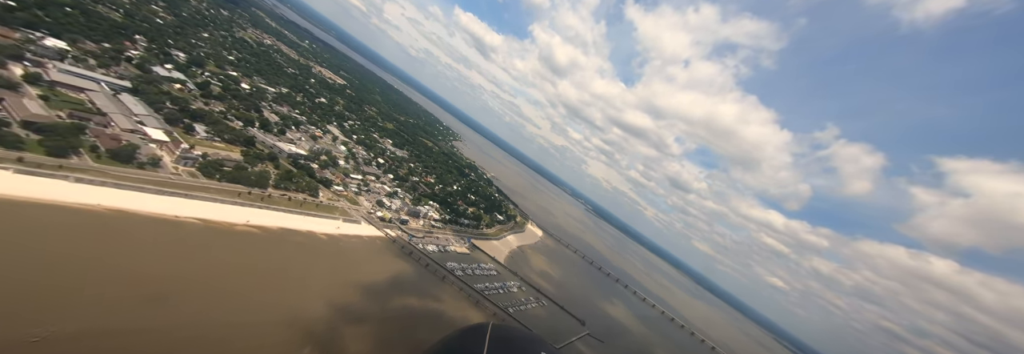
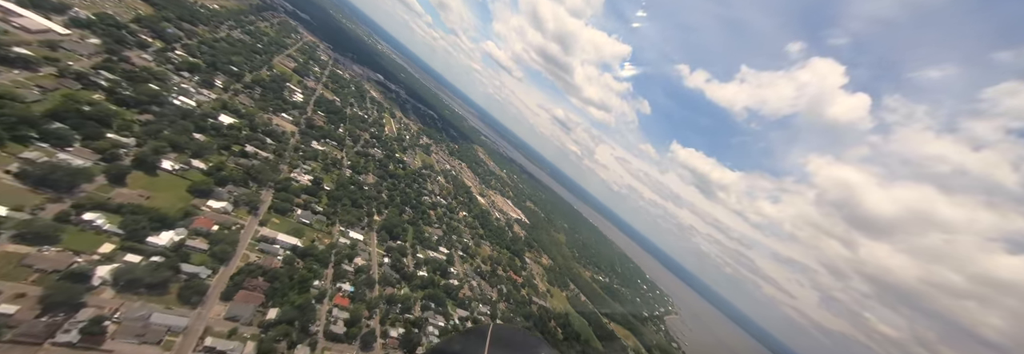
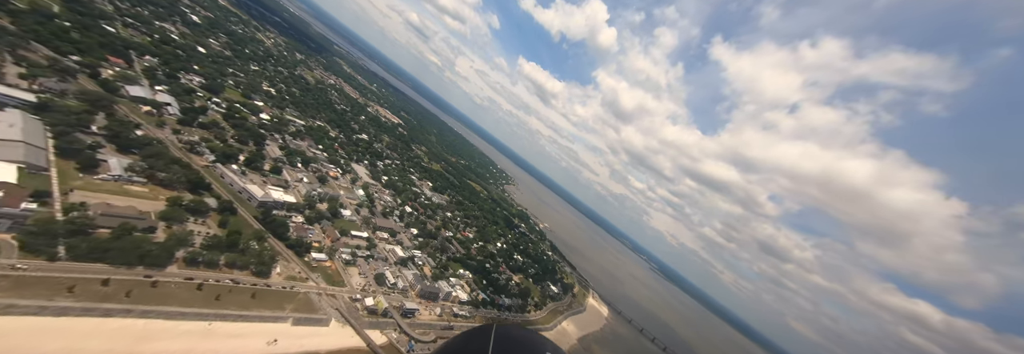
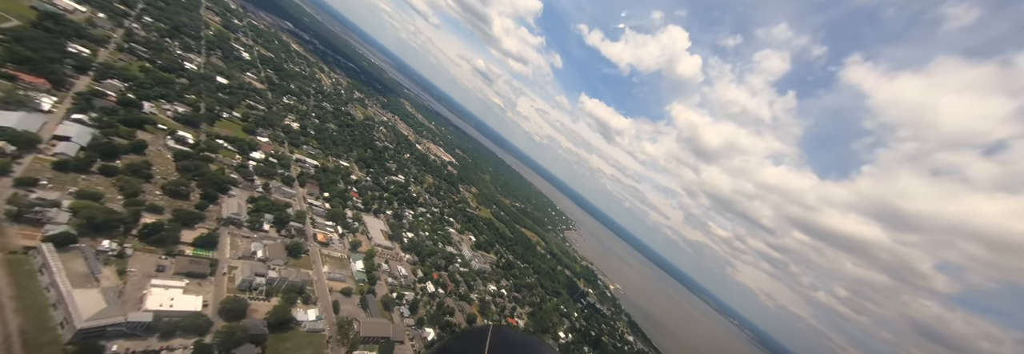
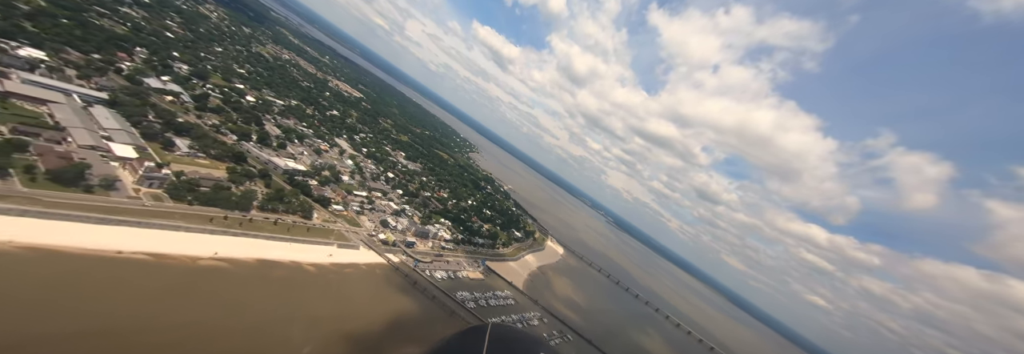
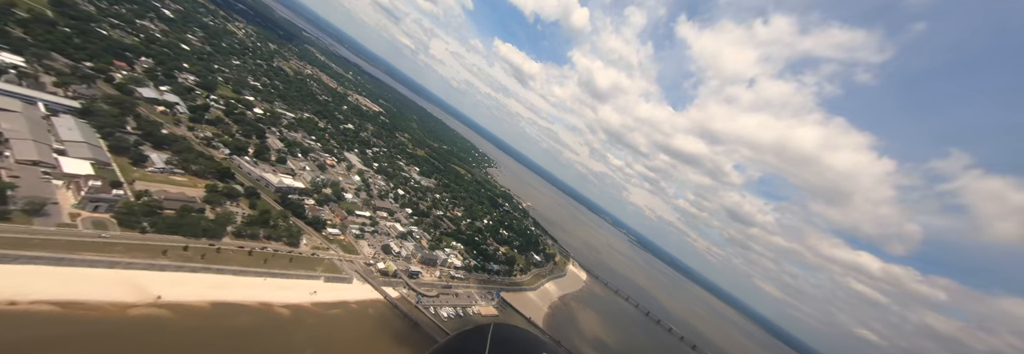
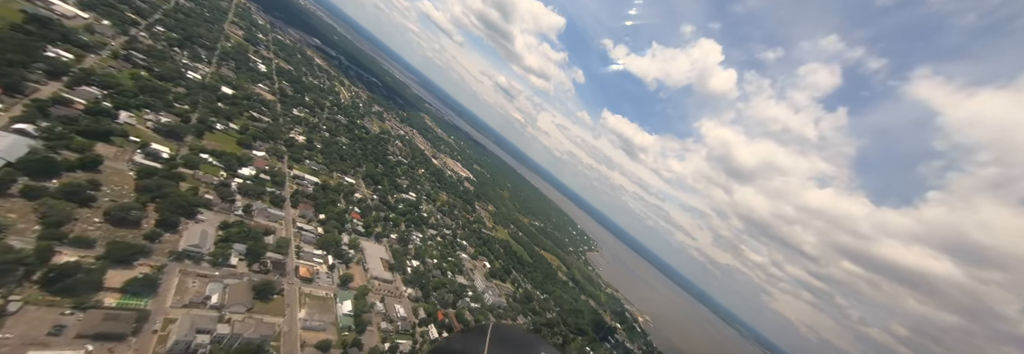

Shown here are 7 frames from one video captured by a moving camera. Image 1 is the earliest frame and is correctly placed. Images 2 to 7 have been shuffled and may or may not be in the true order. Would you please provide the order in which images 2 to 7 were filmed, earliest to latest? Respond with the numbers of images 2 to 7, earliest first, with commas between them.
5, 6, 3, 4, 7, 2
